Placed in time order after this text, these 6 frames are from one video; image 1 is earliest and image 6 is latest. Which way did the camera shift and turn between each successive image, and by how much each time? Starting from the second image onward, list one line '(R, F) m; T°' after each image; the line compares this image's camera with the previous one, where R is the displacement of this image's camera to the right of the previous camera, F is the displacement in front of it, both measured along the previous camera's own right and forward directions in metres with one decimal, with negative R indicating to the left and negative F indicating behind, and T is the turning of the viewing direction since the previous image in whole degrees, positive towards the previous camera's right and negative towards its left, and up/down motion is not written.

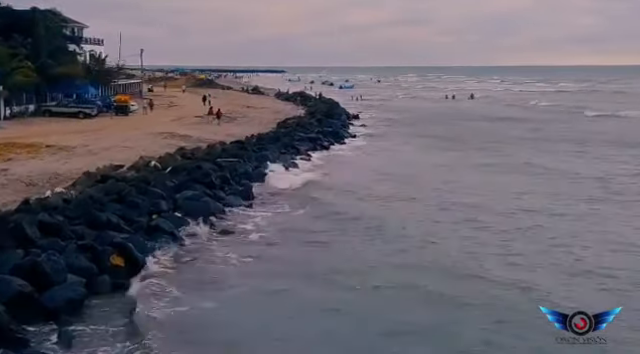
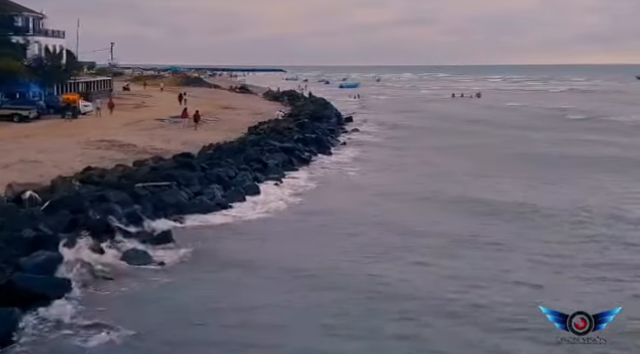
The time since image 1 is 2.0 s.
(+0.8, +7.6) m; 0°
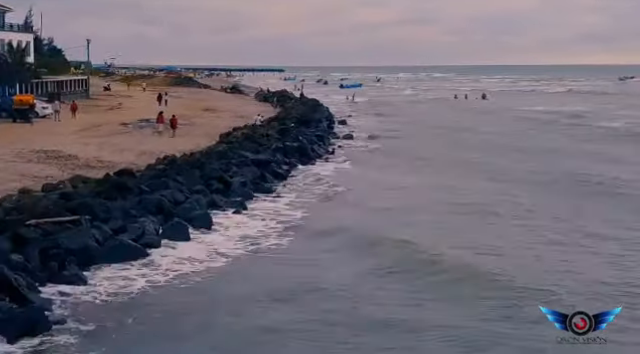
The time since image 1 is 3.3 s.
(+0.6, +5.1) m; 0°
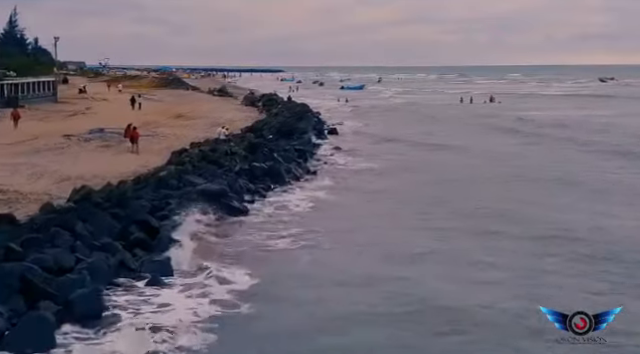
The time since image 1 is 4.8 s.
(+0.7, +5.8) m; 0°
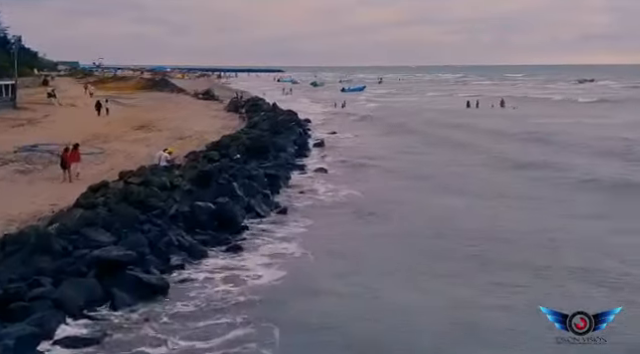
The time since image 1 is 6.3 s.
(+0.6, +5.9) m; 0°
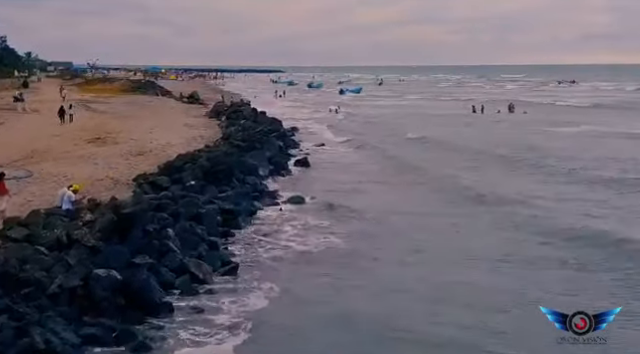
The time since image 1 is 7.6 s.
(+0.6, +5.0) m; 0°
